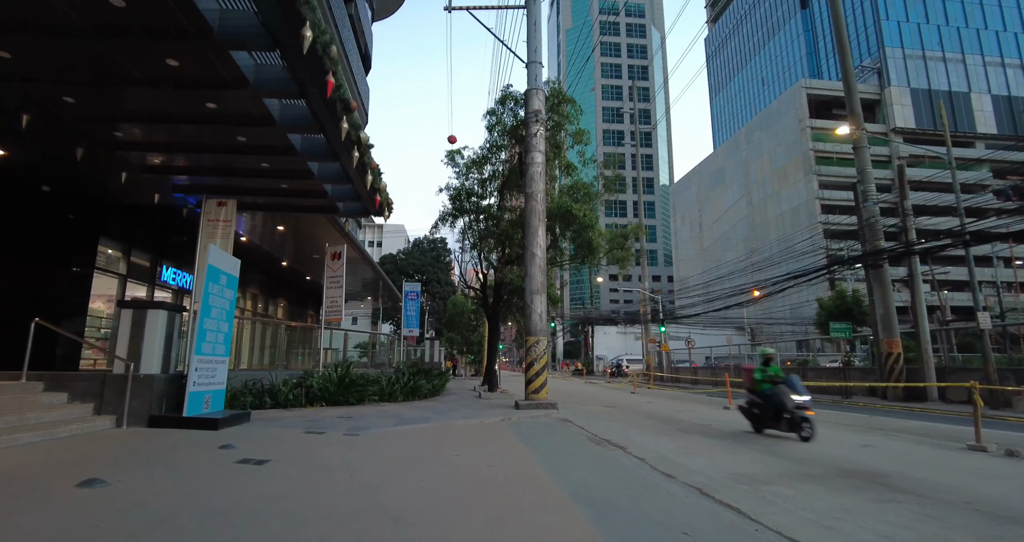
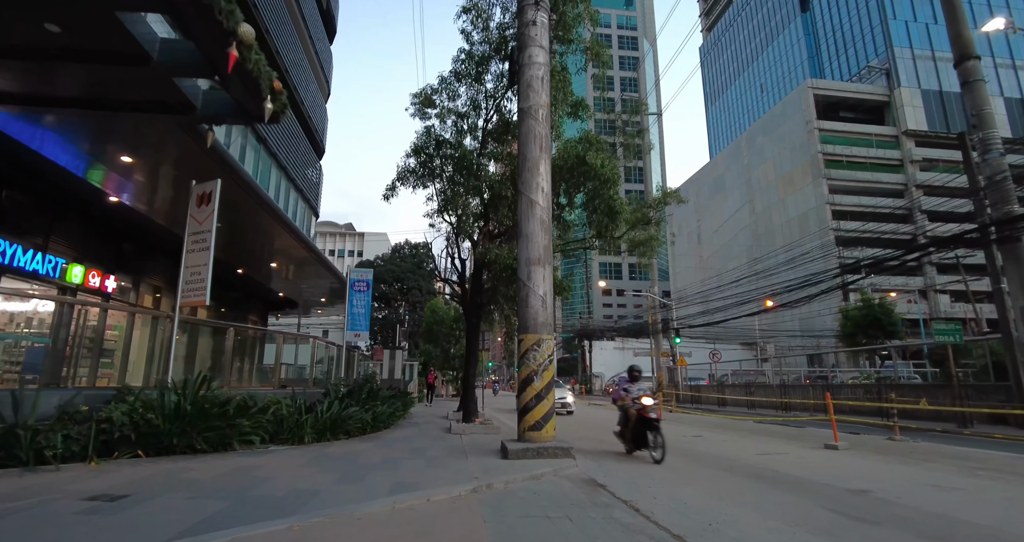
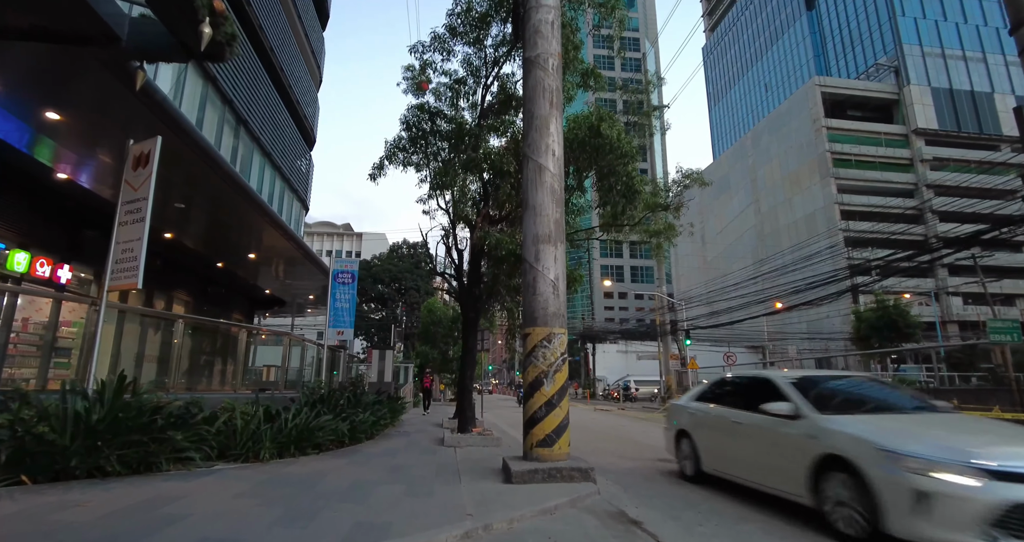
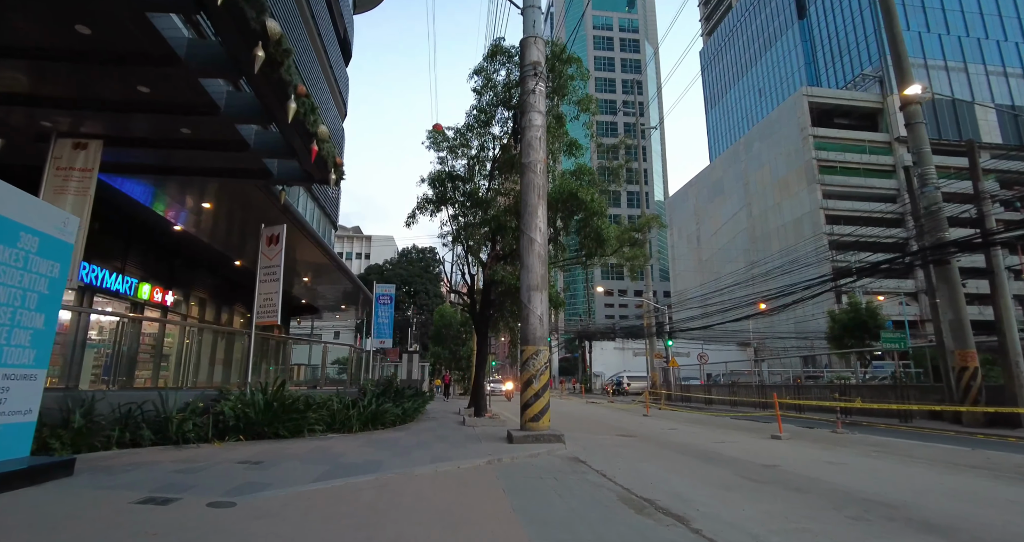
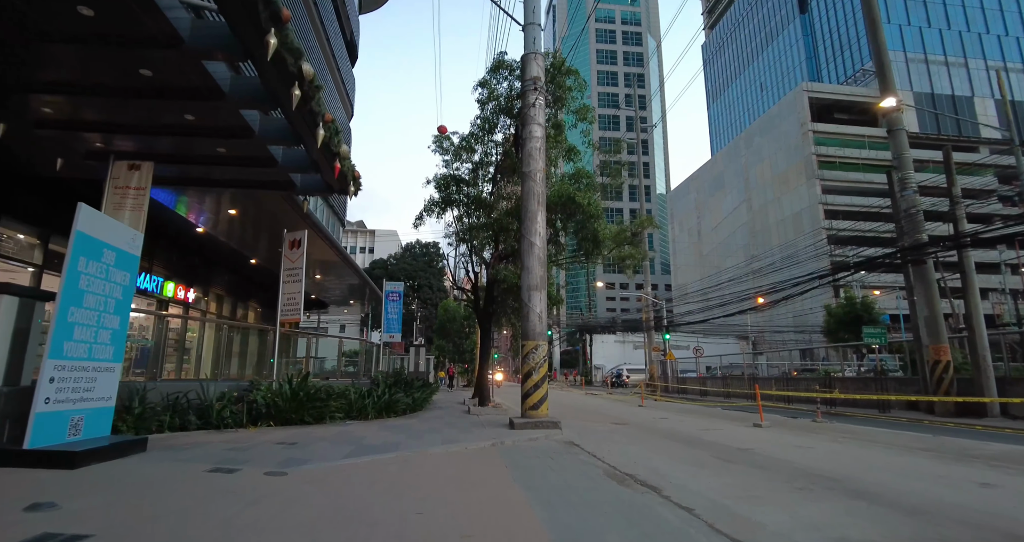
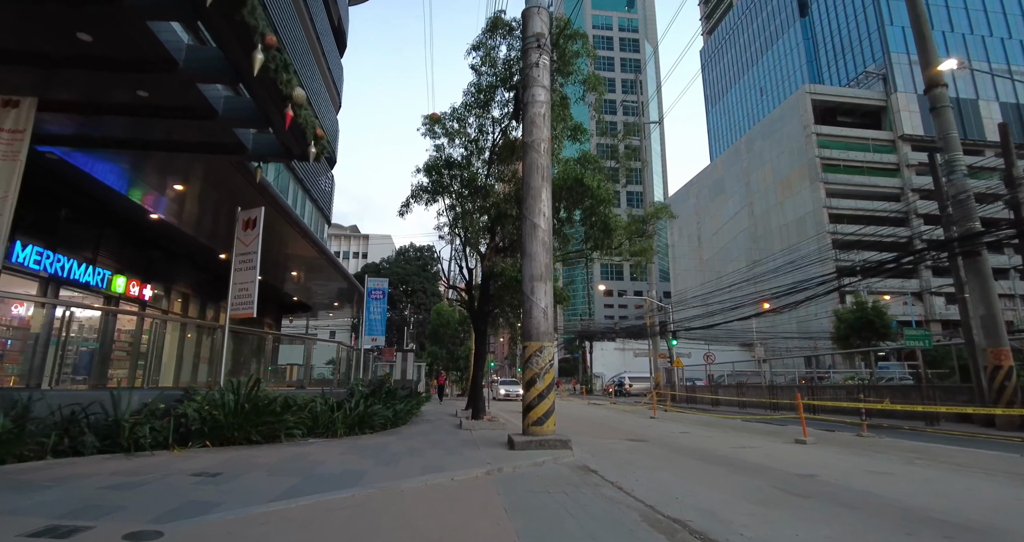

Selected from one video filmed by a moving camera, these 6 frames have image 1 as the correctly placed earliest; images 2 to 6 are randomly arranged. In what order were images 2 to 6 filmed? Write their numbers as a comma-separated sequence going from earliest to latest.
5, 4, 6, 2, 3
